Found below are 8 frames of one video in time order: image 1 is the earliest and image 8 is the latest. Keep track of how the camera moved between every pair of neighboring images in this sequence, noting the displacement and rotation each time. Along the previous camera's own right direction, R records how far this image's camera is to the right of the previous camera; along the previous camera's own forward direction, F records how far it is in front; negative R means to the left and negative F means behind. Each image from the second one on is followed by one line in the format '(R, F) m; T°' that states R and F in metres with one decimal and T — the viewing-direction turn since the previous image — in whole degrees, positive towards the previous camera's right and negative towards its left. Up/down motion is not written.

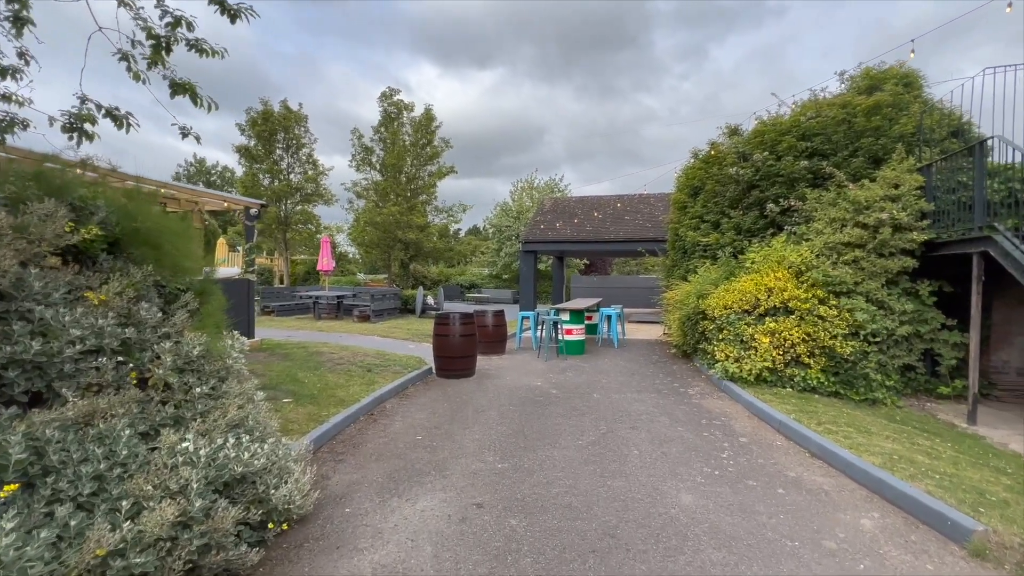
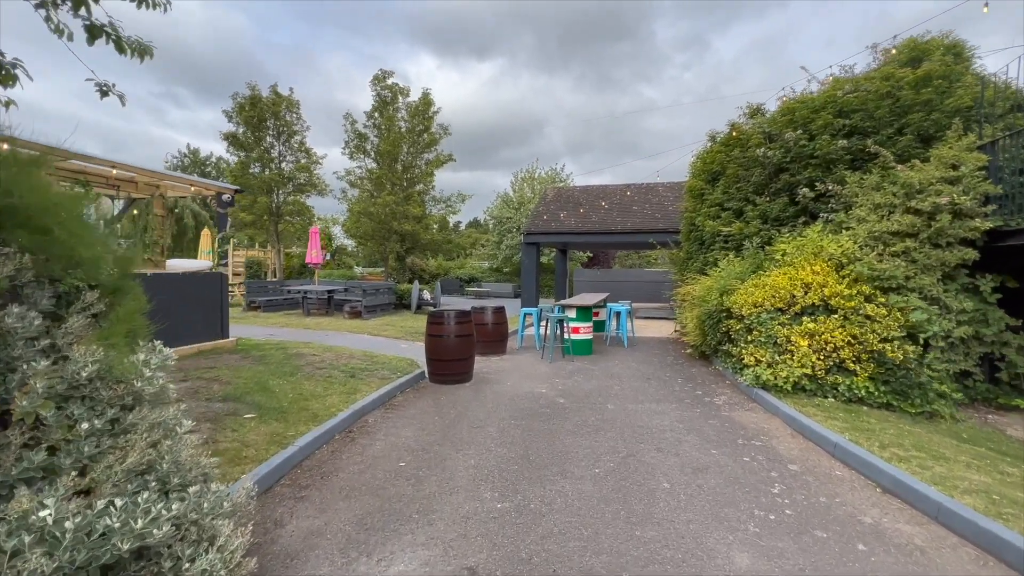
(0.0, +0.8) m; 0°
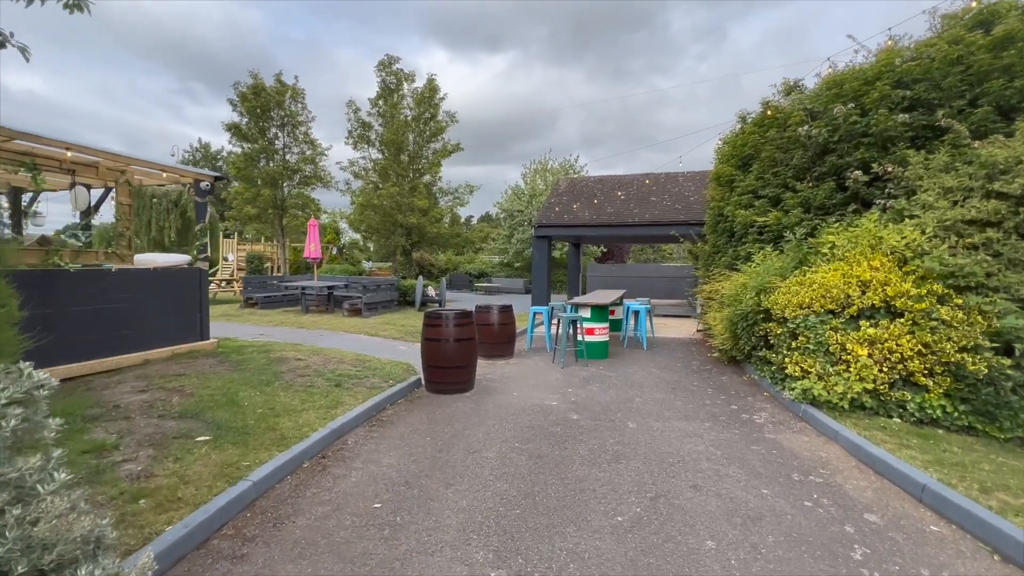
(+0.1, +0.8) m; -2°
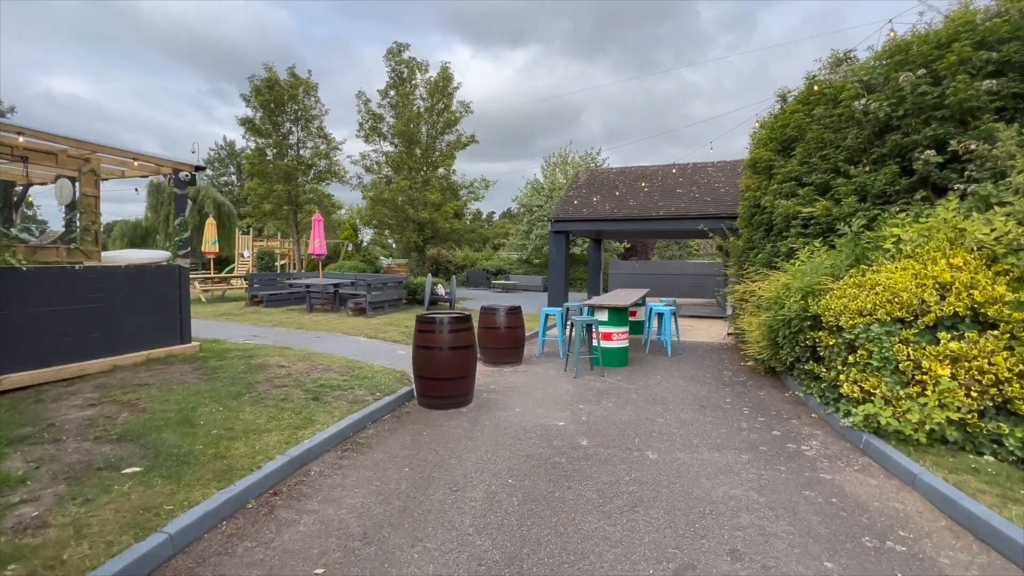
(+0.2, +0.8) m; -3°
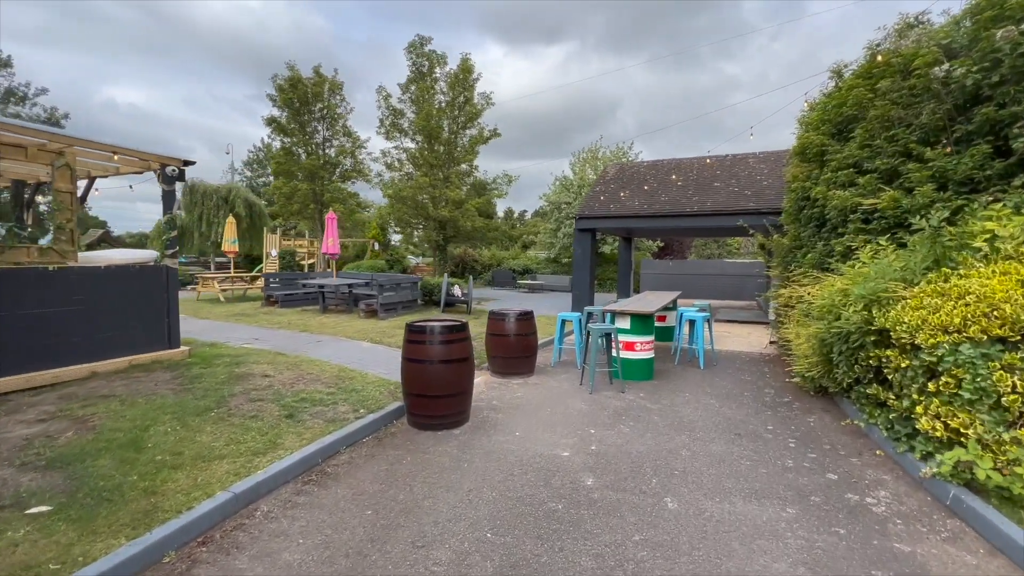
(+0.3, +0.7) m; -4°
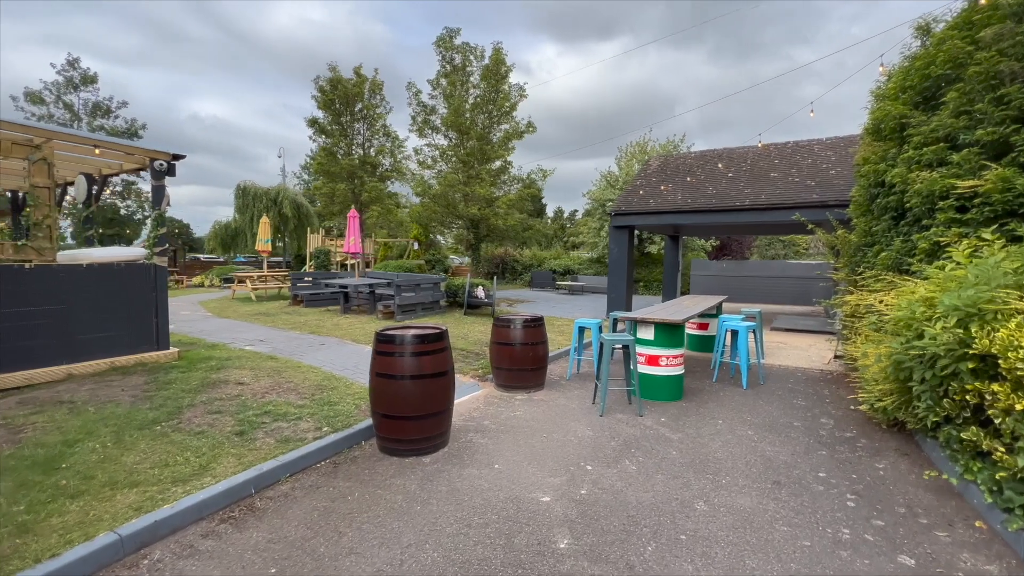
(+0.6, +0.8) m; -7°
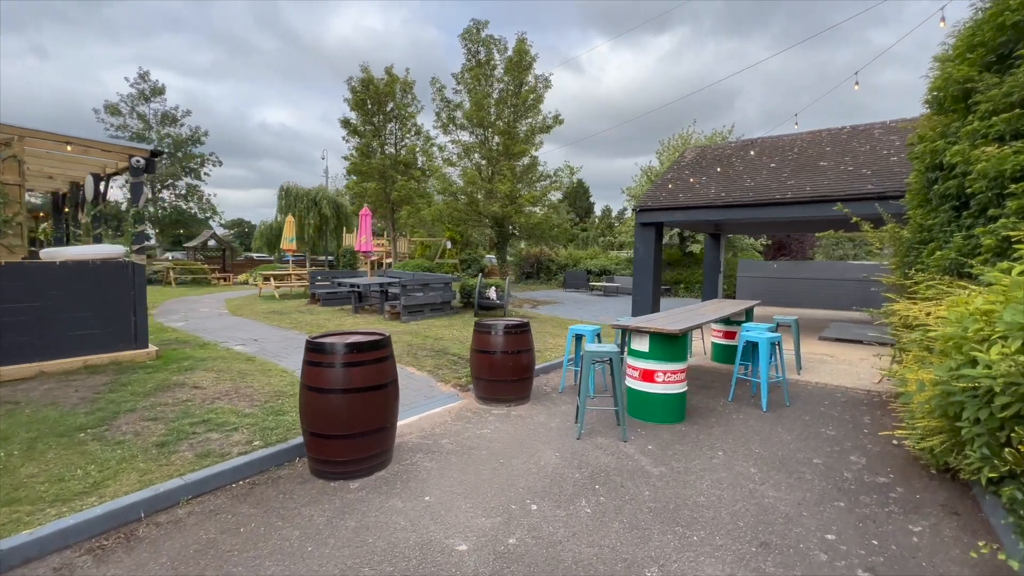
(+0.8, +0.6) m; -6°
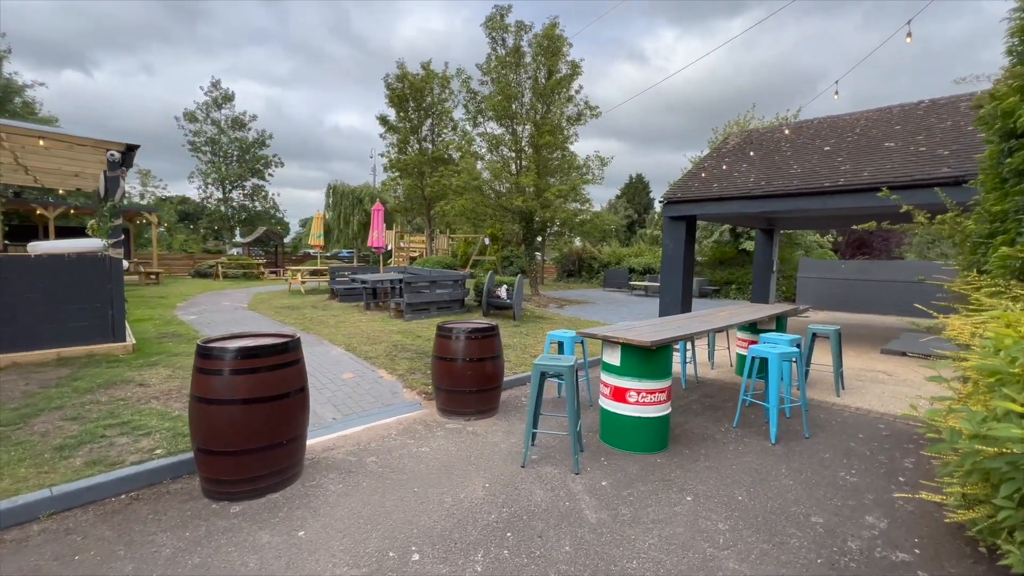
(+1.0, +0.7) m; -8°
